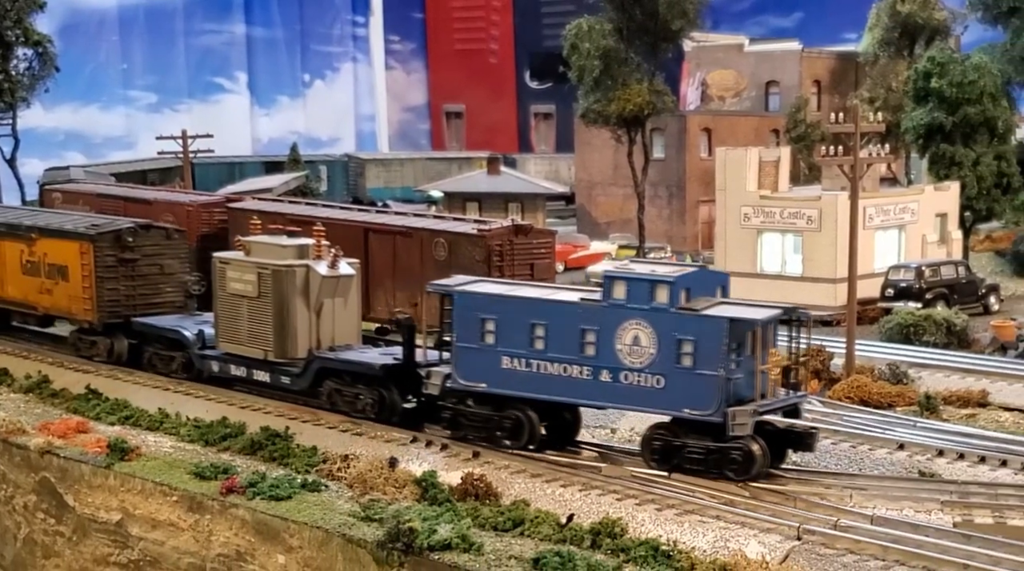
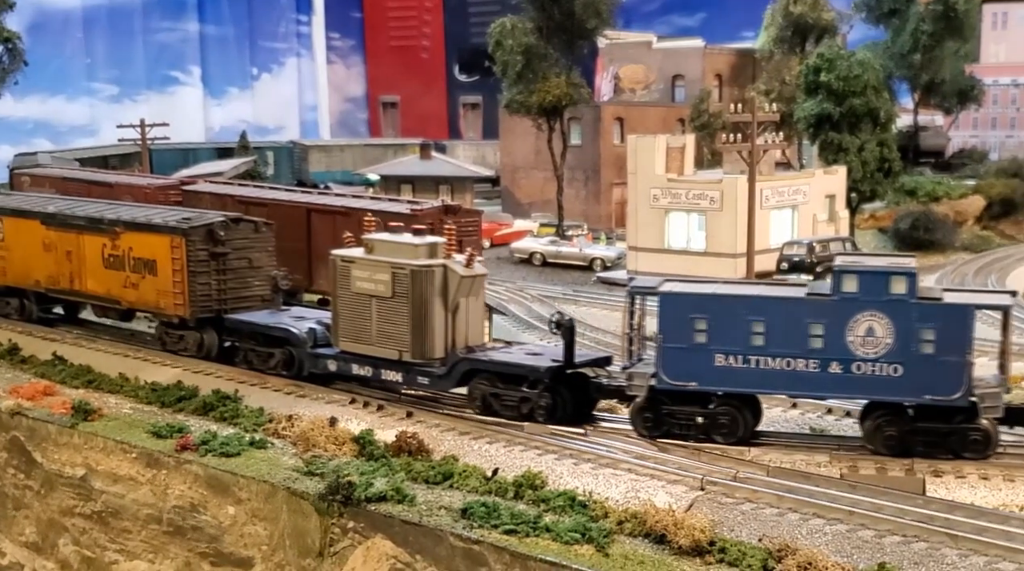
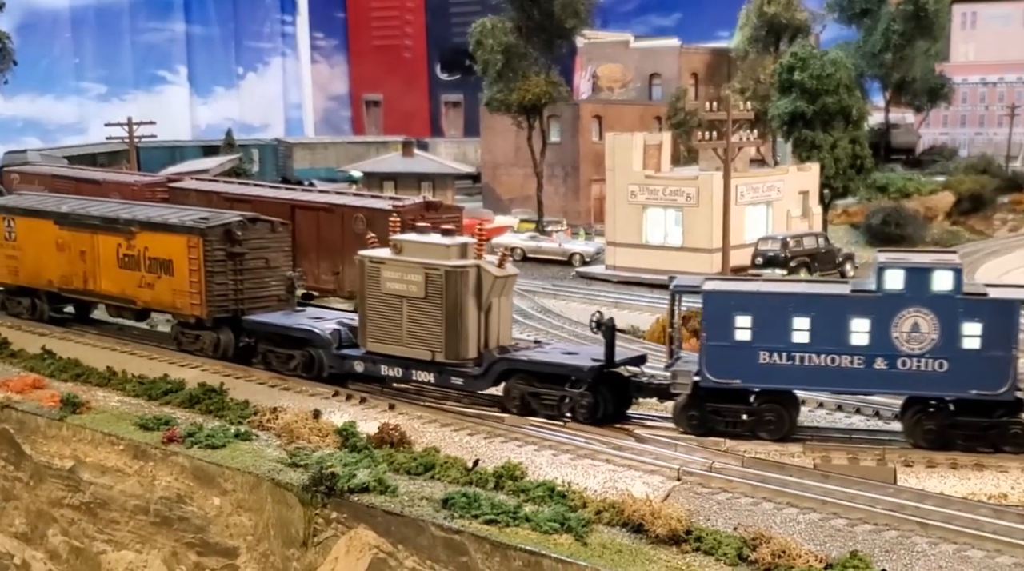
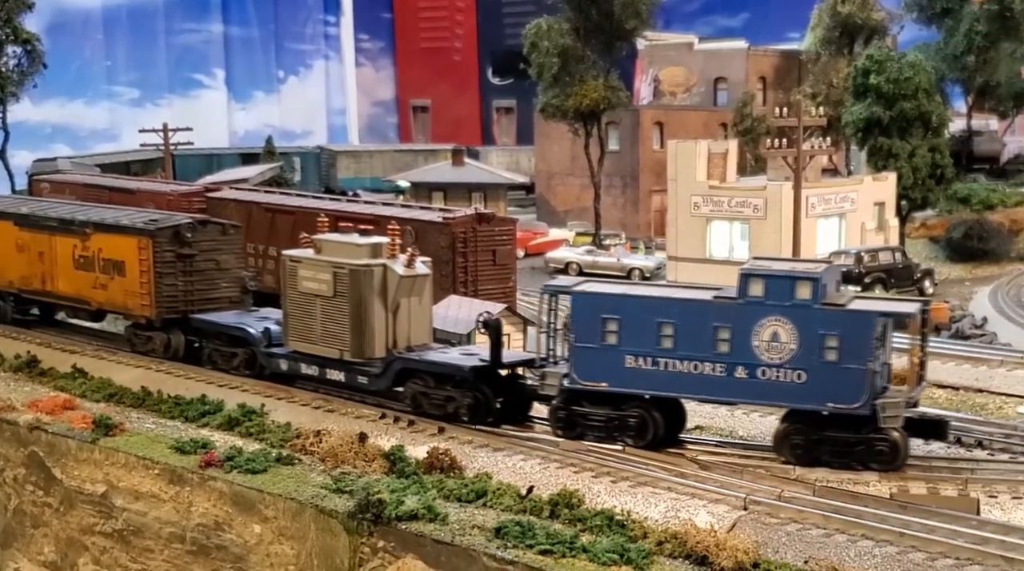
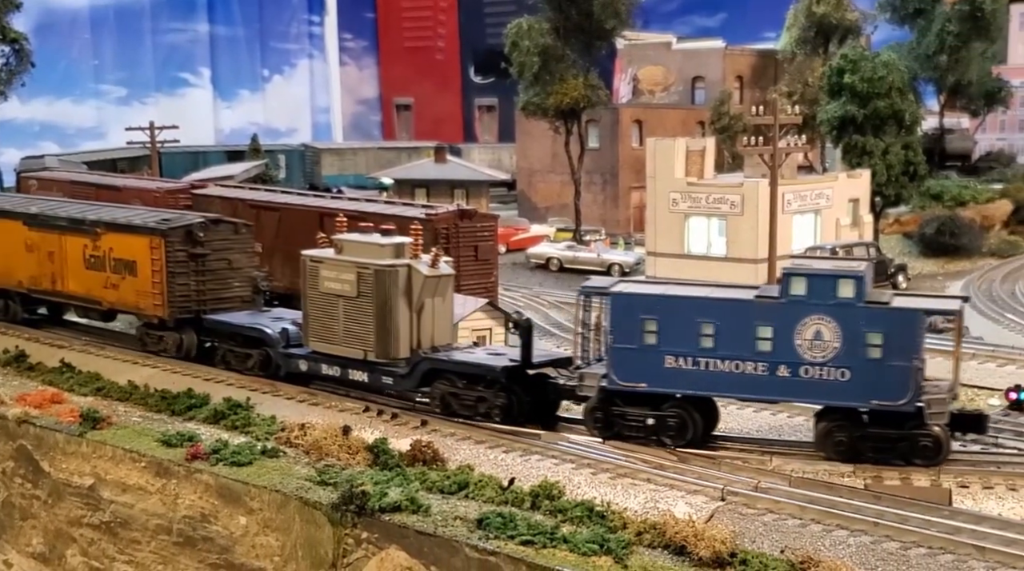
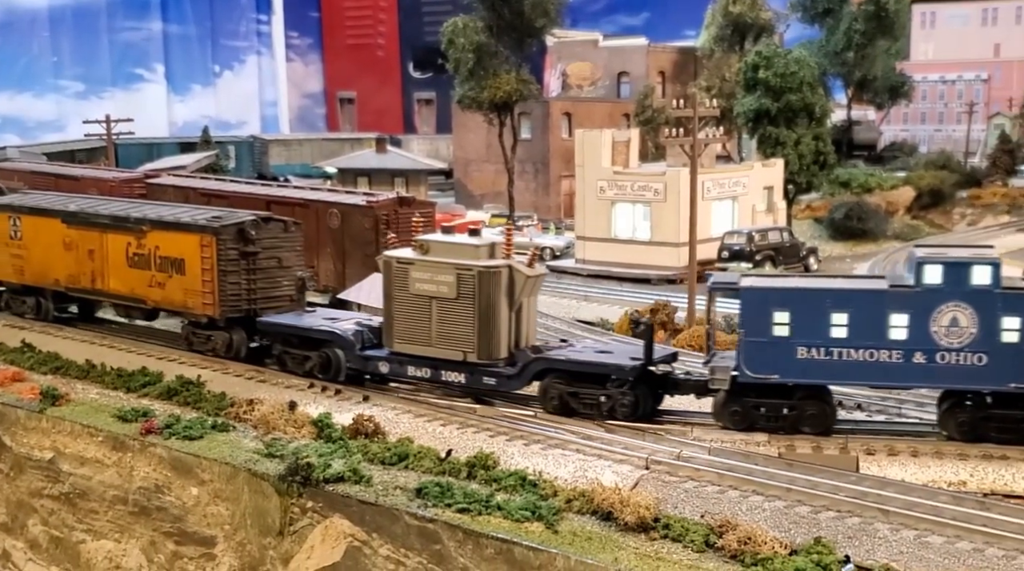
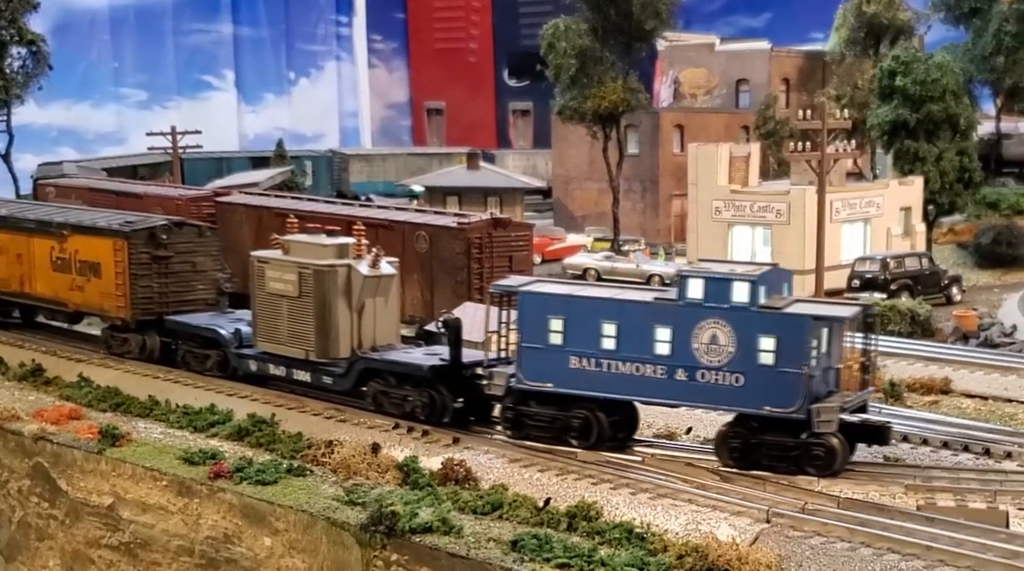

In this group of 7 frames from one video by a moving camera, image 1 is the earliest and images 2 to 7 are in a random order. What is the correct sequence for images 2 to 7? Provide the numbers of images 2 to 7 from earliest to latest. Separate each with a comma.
7, 4, 5, 2, 3, 6
